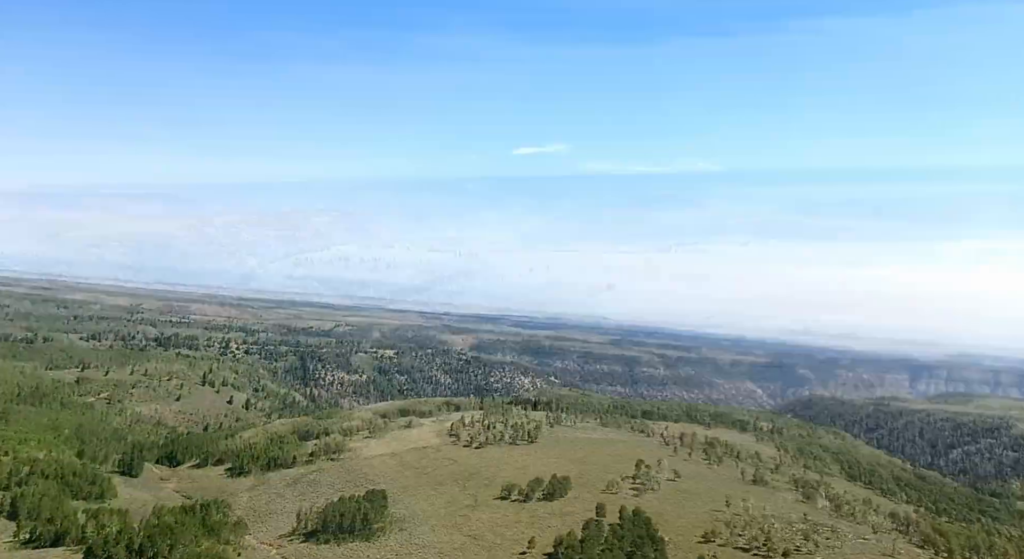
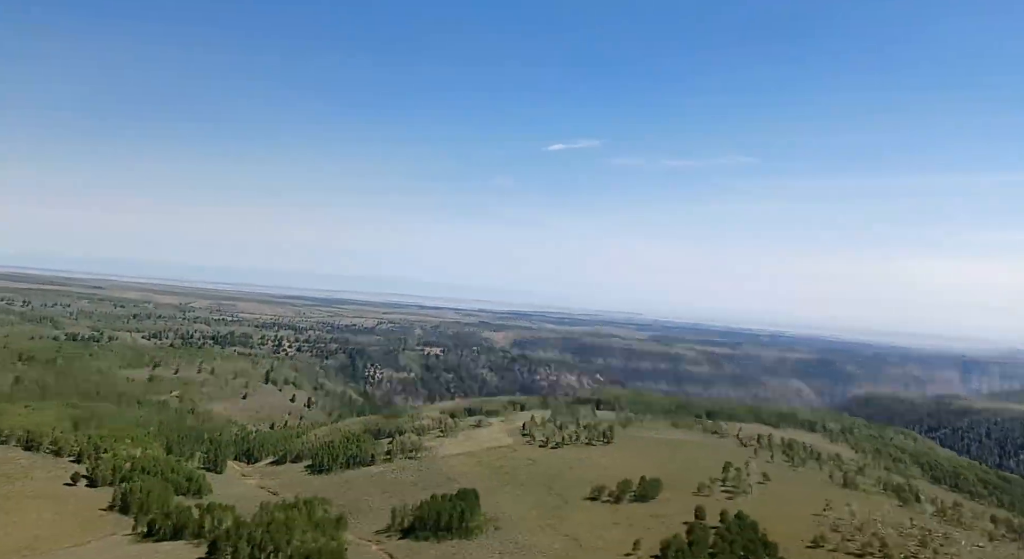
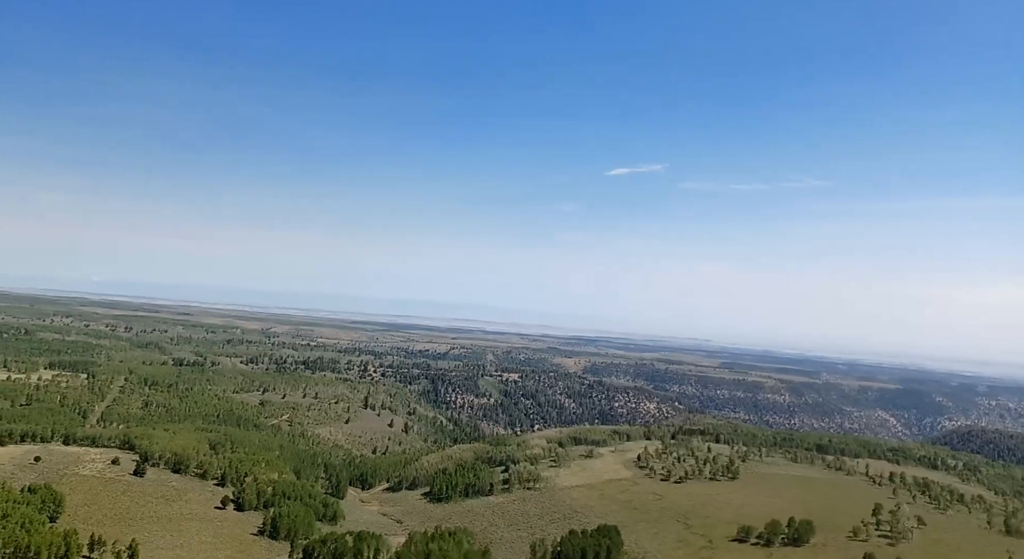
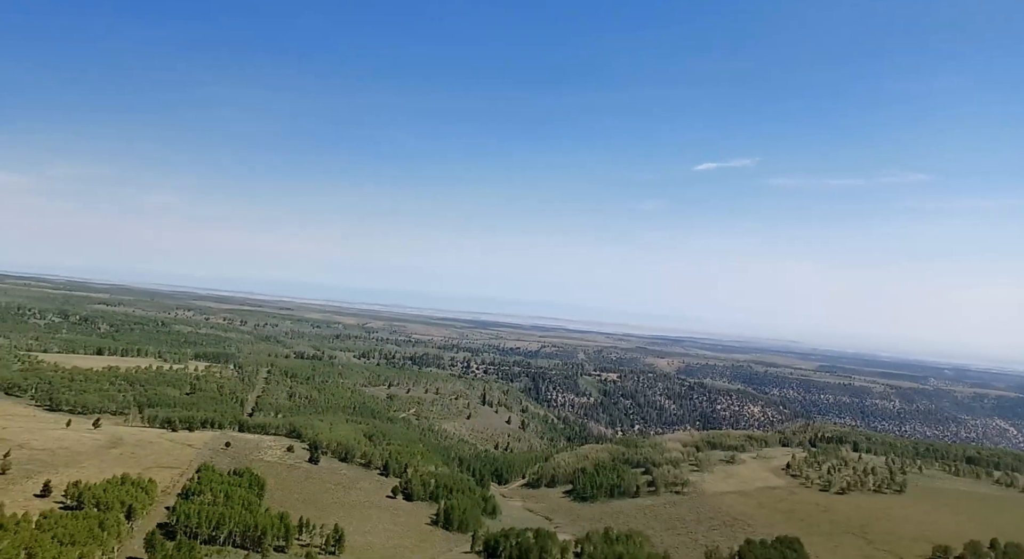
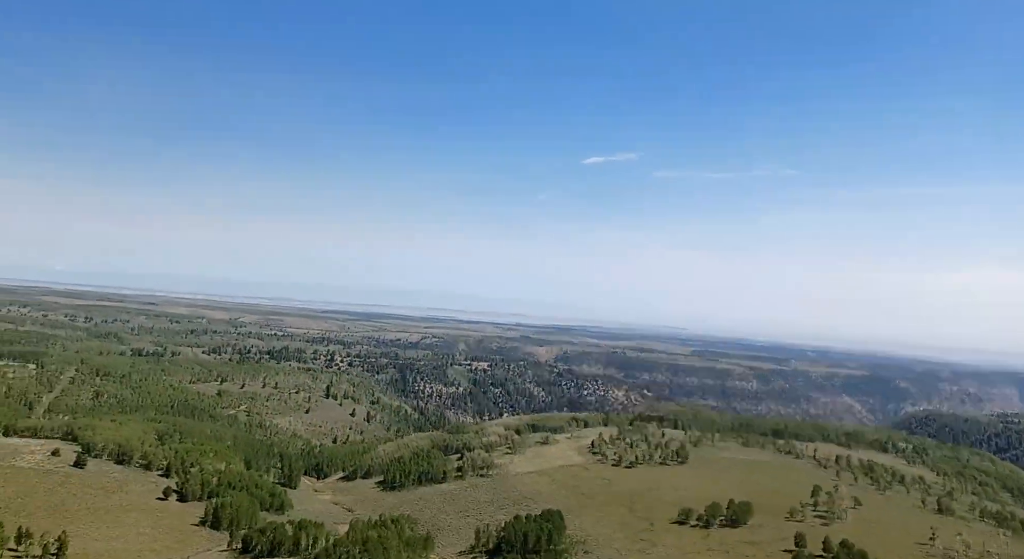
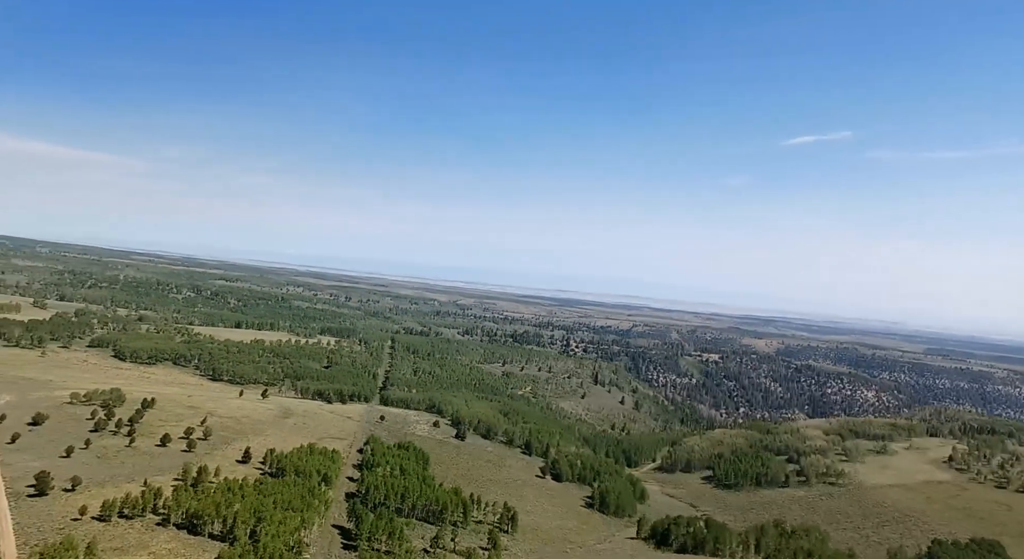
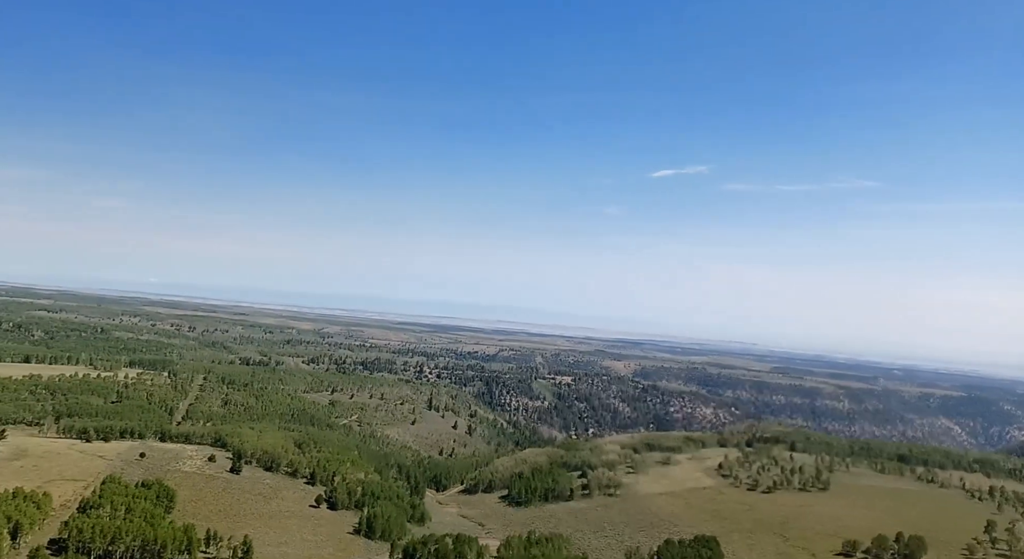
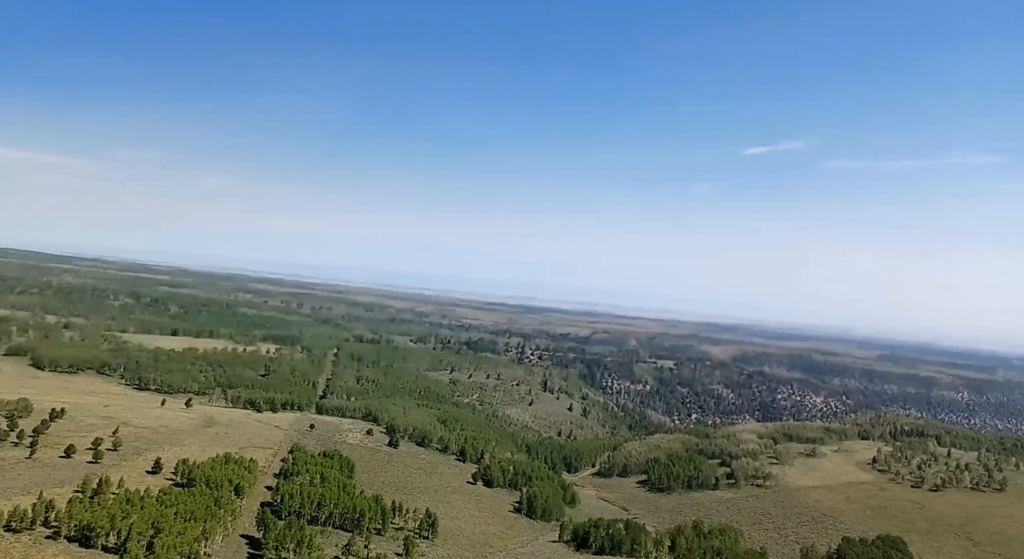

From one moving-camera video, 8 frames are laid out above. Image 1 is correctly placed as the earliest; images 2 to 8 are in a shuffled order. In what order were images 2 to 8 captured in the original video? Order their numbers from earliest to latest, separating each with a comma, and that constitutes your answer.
2, 5, 3, 7, 4, 8, 6
